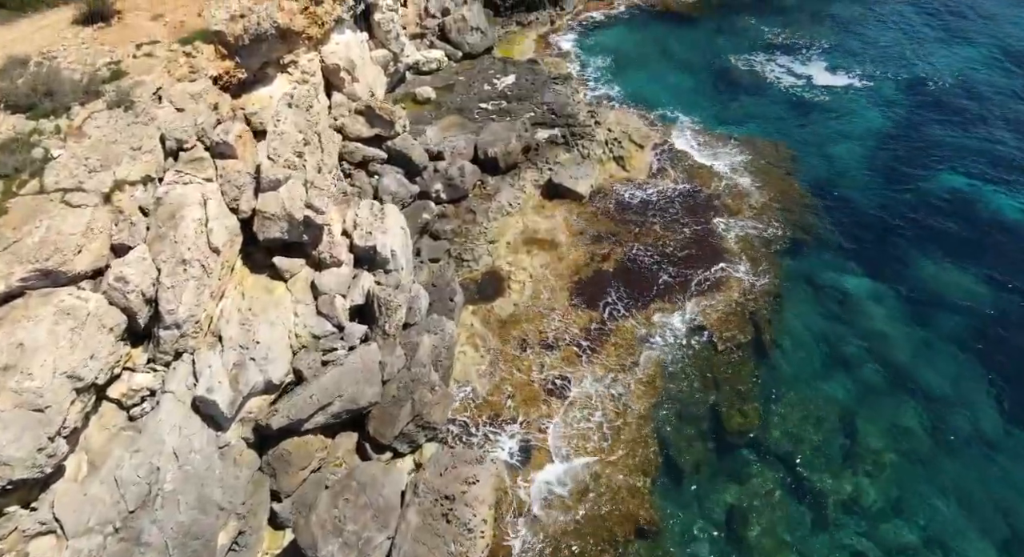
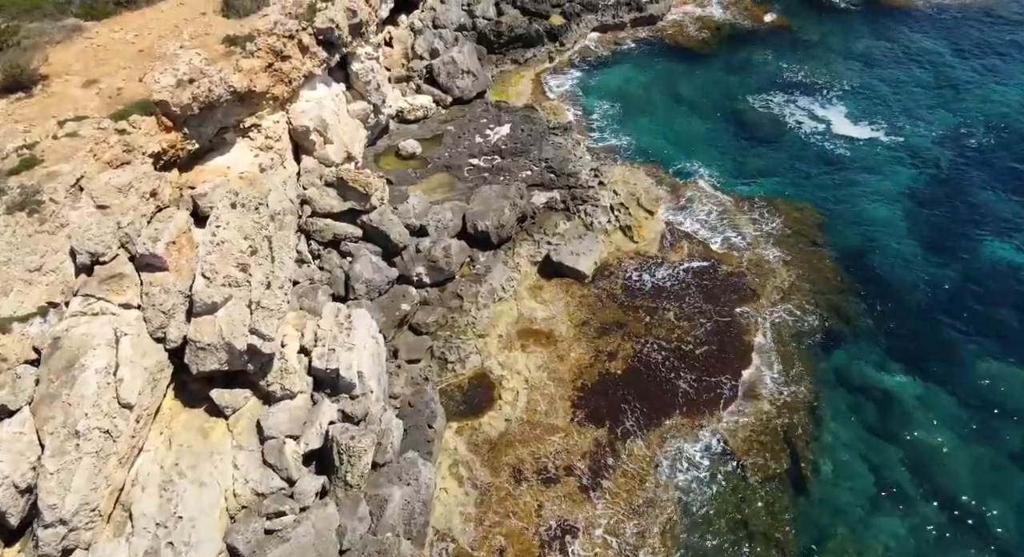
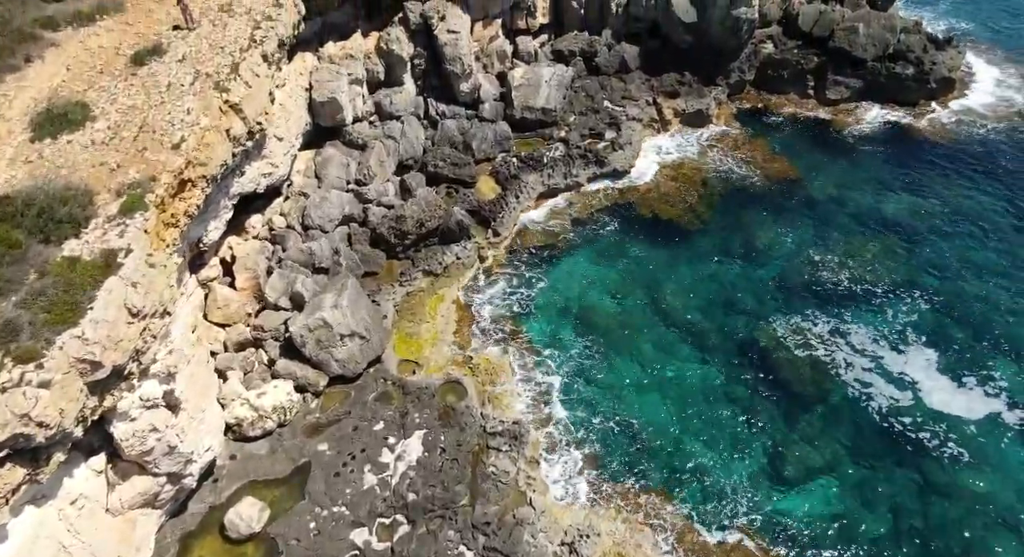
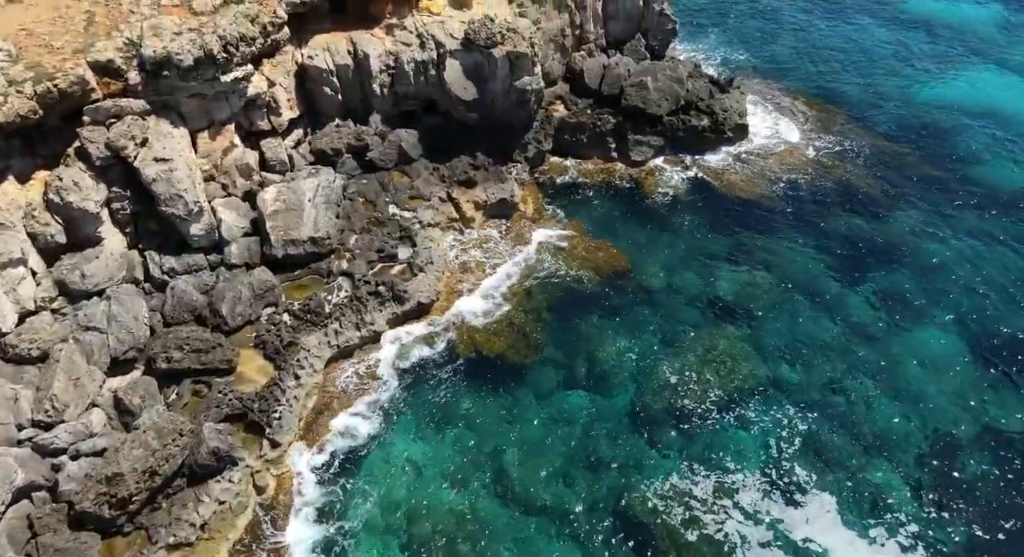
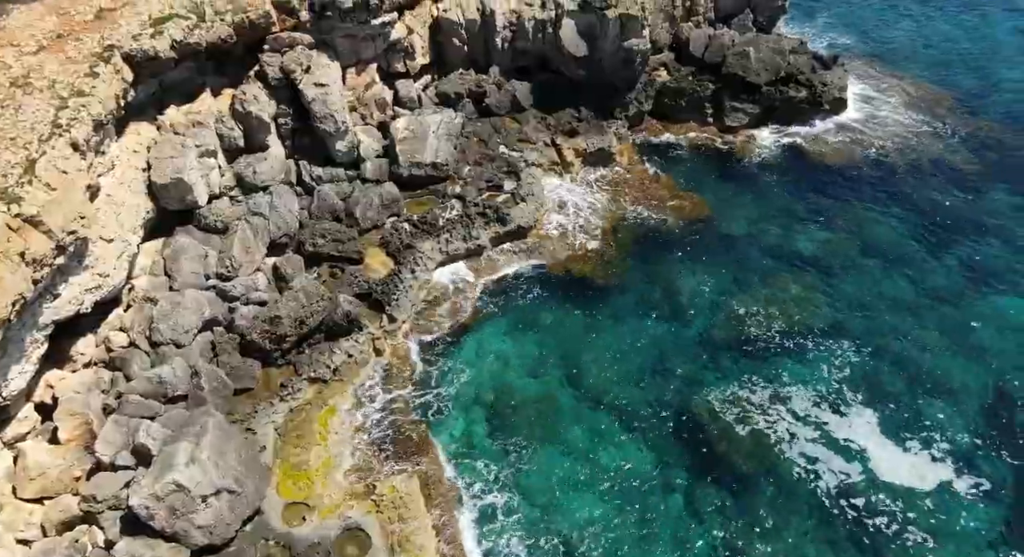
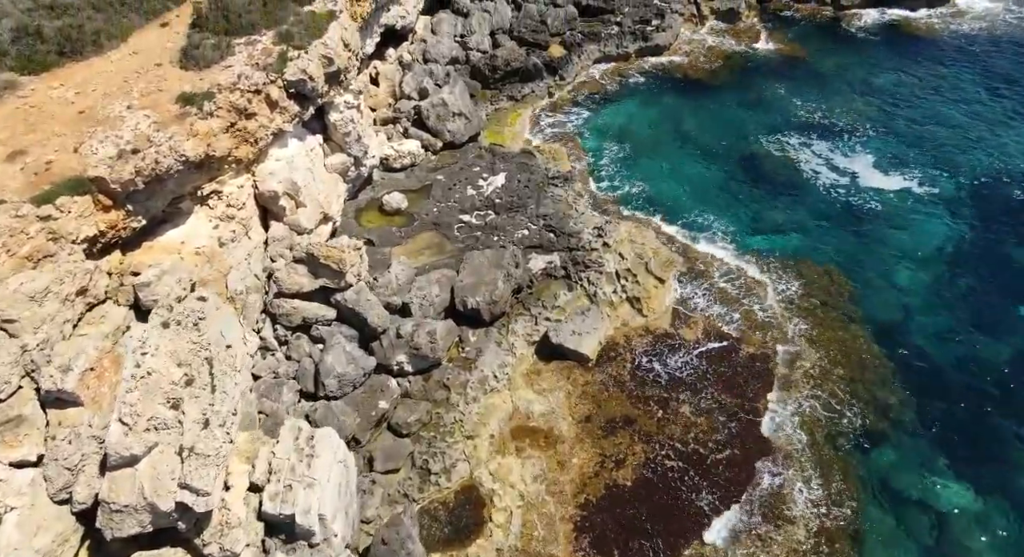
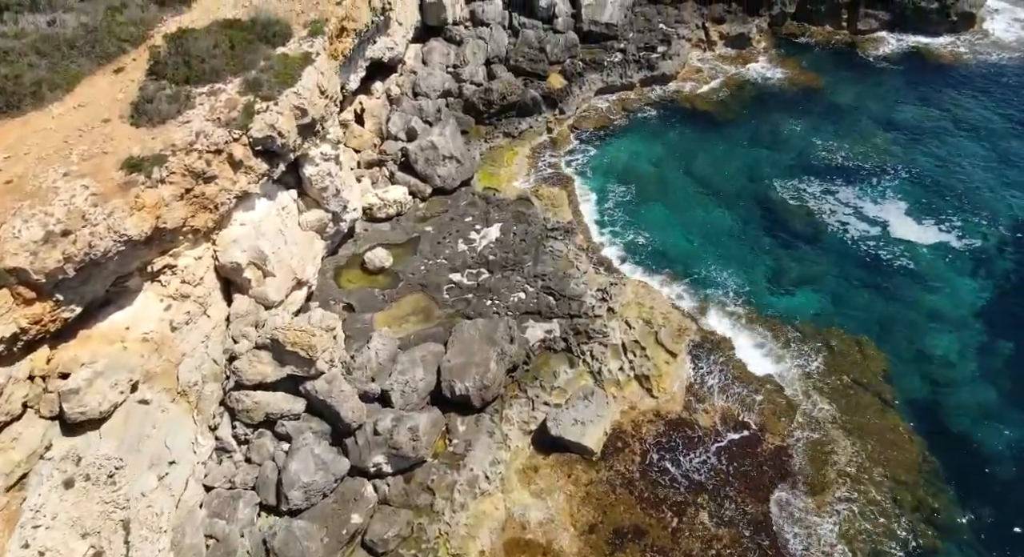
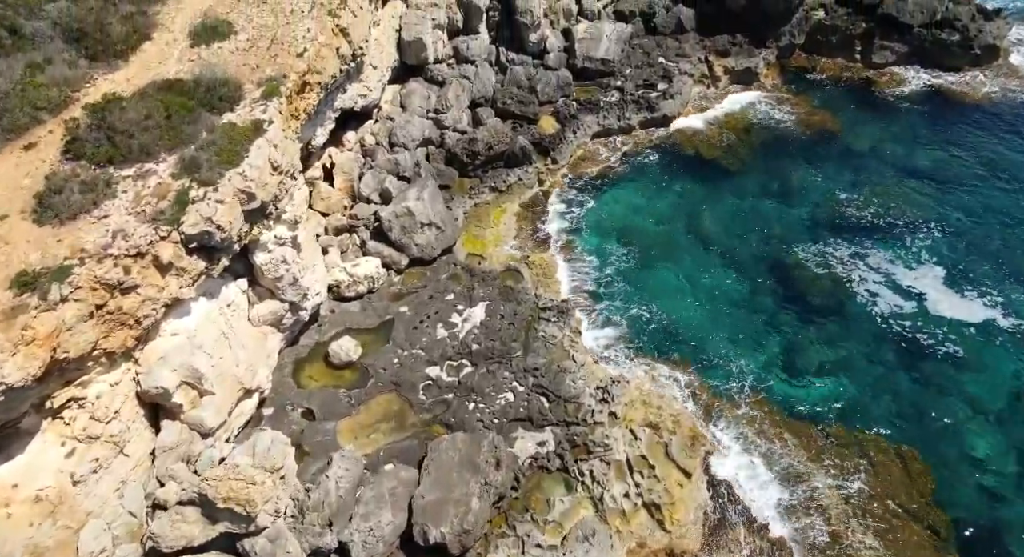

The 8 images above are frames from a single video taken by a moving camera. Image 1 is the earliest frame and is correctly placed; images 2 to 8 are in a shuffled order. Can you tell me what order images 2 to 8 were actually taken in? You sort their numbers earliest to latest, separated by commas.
2, 6, 7, 8, 3, 5, 4
